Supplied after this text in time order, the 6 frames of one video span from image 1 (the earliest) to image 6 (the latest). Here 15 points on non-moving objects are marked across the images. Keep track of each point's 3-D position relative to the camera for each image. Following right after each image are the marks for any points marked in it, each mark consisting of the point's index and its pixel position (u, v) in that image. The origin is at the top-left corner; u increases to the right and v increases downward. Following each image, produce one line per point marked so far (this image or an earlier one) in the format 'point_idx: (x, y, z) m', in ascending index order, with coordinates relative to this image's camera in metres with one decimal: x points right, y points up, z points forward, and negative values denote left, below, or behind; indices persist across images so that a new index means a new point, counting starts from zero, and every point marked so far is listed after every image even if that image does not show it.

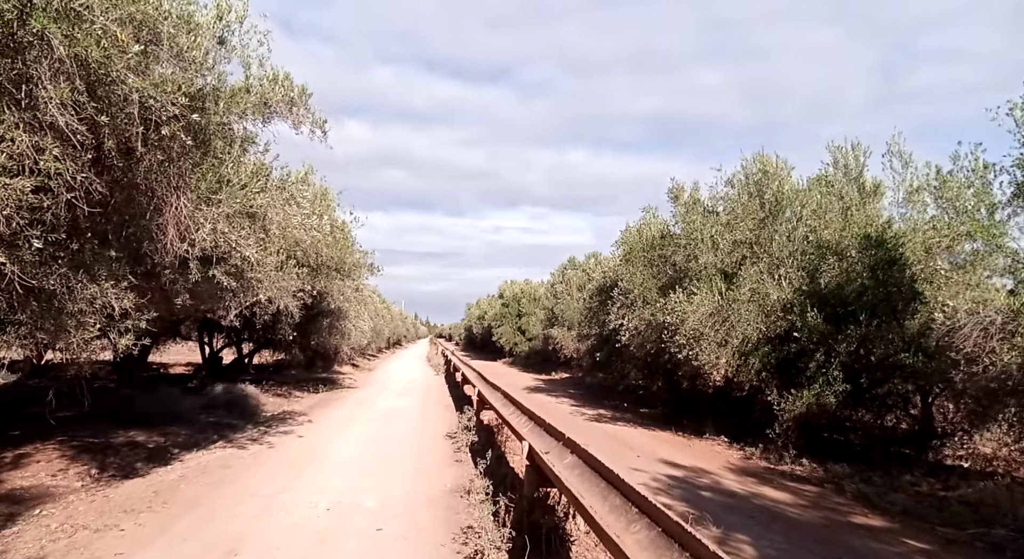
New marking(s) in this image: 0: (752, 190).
0: (+6.2, +2.3, +15.9) m
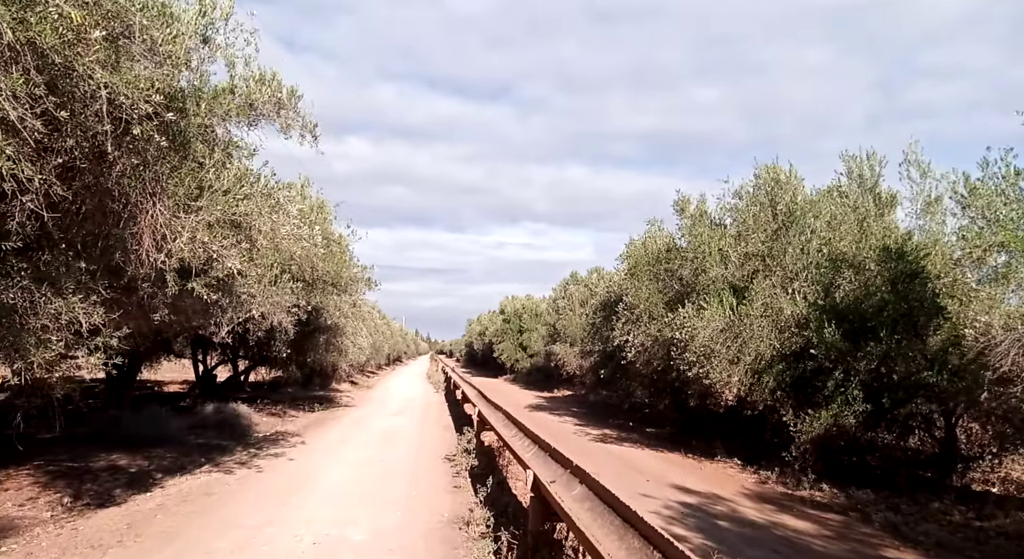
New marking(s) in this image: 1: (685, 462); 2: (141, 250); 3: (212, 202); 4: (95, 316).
0: (+6.2, +1.9, +15.4) m
1: (+4.1, -4.3, +14.6) m
2: (-4.2, +0.3, +7.0) m
3: (-3.6, +1.0, +7.6) m
4: (-4.5, -0.4, +6.7) m
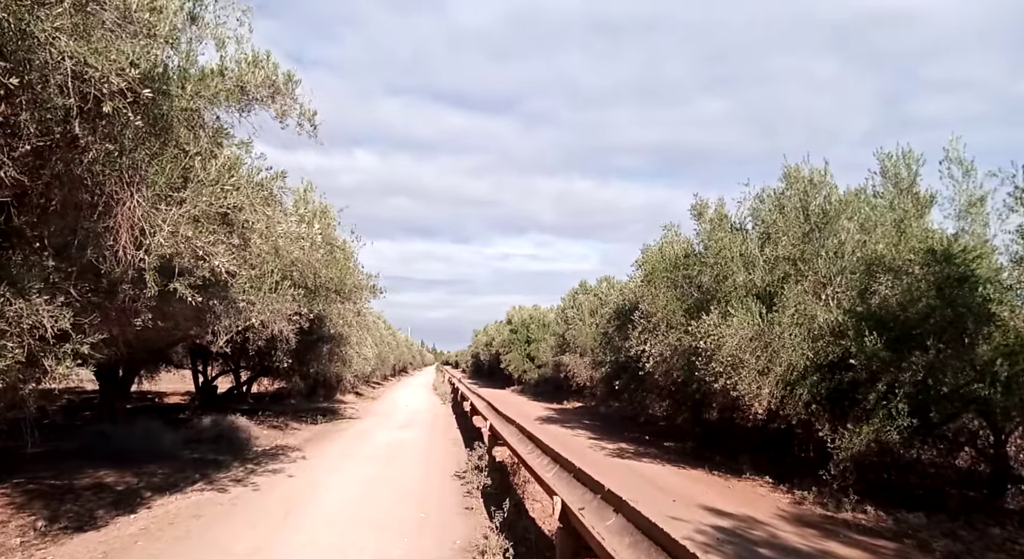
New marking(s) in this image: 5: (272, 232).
0: (+6.5, +1.8, +14.6) m
1: (+4.4, -4.4, +13.7) m
2: (-3.9, +0.3, +6.2) m
3: (-3.4, +1.0, +6.8) m
4: (-4.2, -0.4, +5.9) m
5: (-3.6, +0.7, +9.1) m
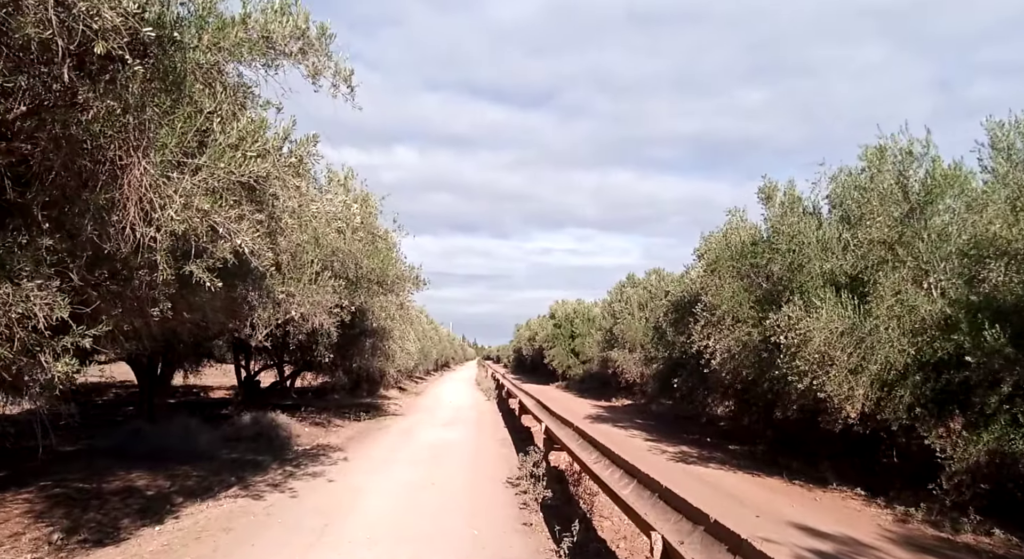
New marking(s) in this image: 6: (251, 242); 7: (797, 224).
0: (+7.7, +2.1, +12.9) m
1: (+5.5, -4.1, +12.3) m
2: (-3.3, +0.5, +5.3) m
3: (-2.7, +1.1, +5.8) m
4: (-3.6, -0.3, +5.0) m
5: (-2.7, +0.9, +8.1) m
6: (-2.7, +0.4, +6.4) m
7: (+7.0, +1.4, +15.4) m
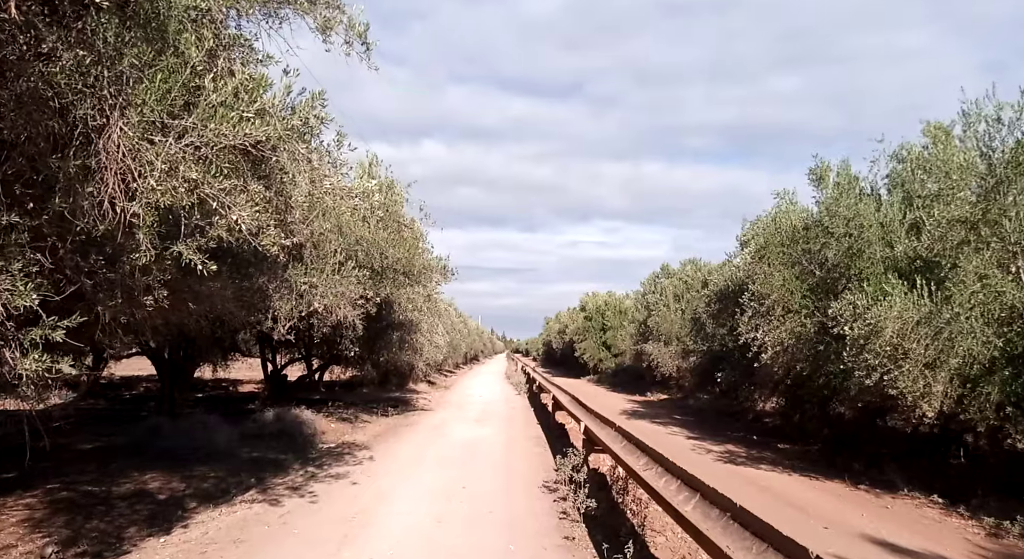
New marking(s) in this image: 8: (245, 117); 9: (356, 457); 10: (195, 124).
0: (+8.3, +2.4, +11.6) m
1: (+6.1, -3.9, +11.1) m
2: (-3.0, +0.6, +4.5) m
3: (-2.4, +1.3, +5.0) m
4: (-3.3, -0.1, +4.2) m
5: (-2.3, +1.1, +7.3) m
6: (-2.3, +0.5, +5.5) m
7: (+7.8, +1.7, +14.1) m
8: (-2.3, +1.4, +5.3) m
9: (-3.3, -3.7, +13.0) m
10: (-2.5, +1.2, +4.9) m
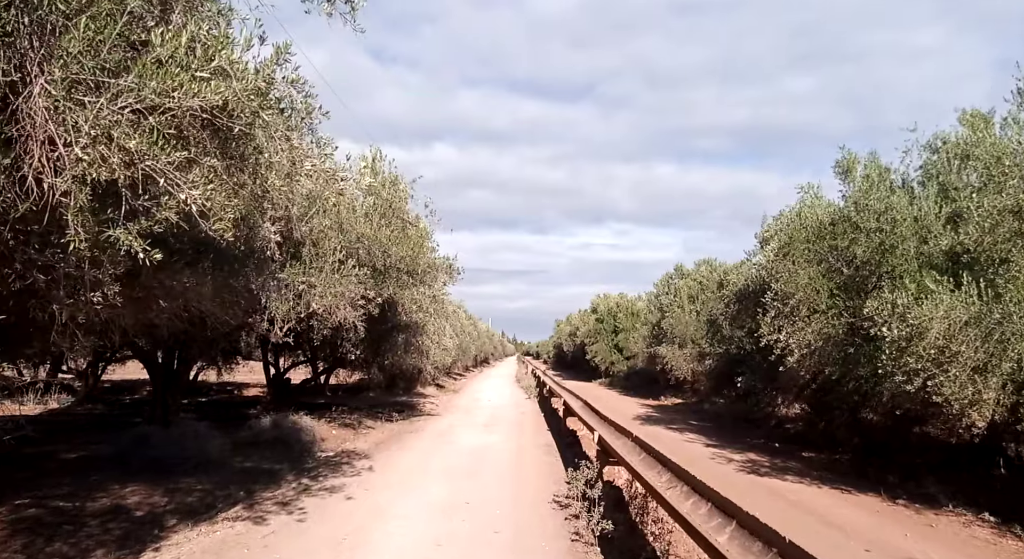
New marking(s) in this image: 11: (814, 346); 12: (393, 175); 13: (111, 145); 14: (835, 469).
0: (+8.4, +2.4, +10.7) m
1: (+6.3, -3.8, +10.2) m
2: (-3.0, +0.7, +3.8) m
3: (-2.4, +1.3, +4.2) m
4: (-3.3, -0.1, +3.4) m
5: (-2.2, +1.1, +6.5) m
6: (-2.3, +0.6, +4.8) m
7: (+7.9, +1.8, +13.2) m
8: (-2.2, +1.4, +4.6) m
9: (-3.1, -3.7, +12.2) m
10: (-2.4, +1.3, +4.1) m
11: (+6.7, -1.5, +13.9) m
12: (-3.3, +2.9, +17.2) m
13: (-2.5, +0.8, +4.0) m
14: (+7.1, -4.2, +13.8) m
